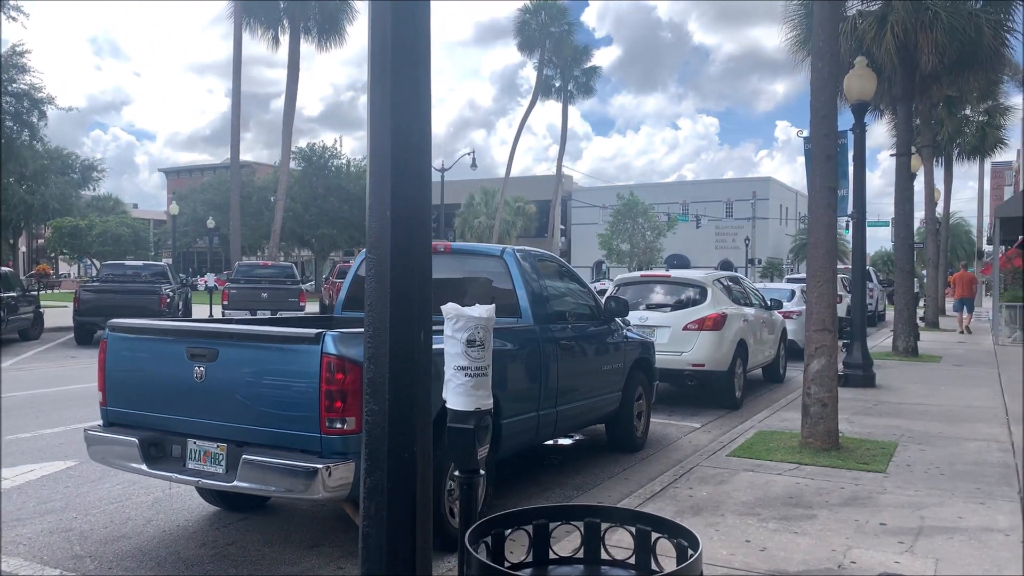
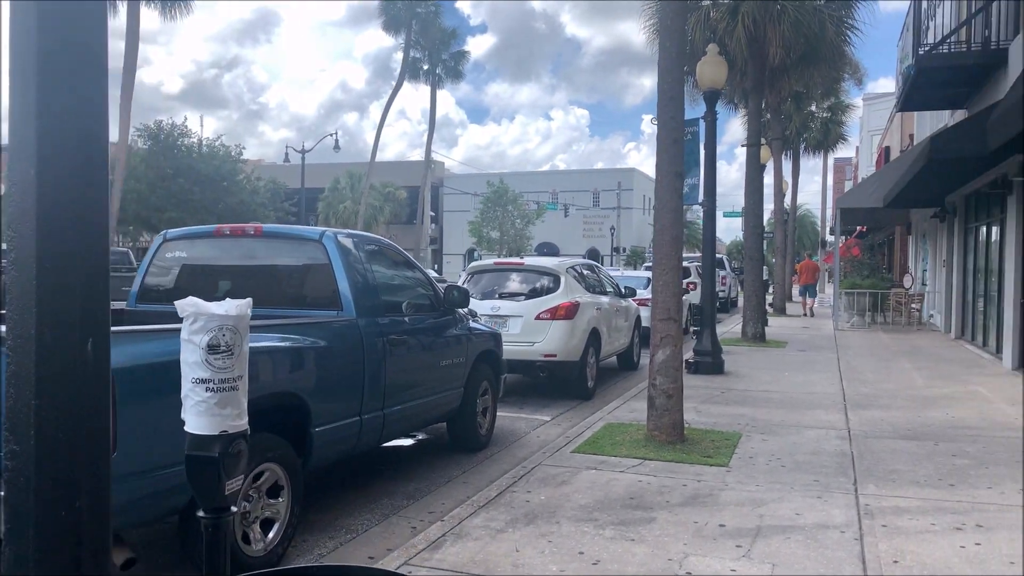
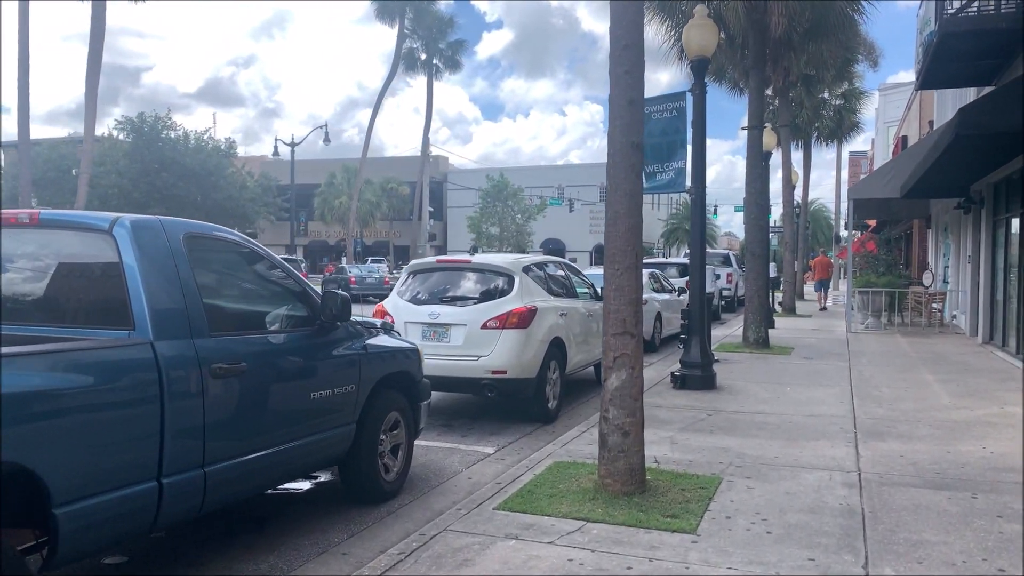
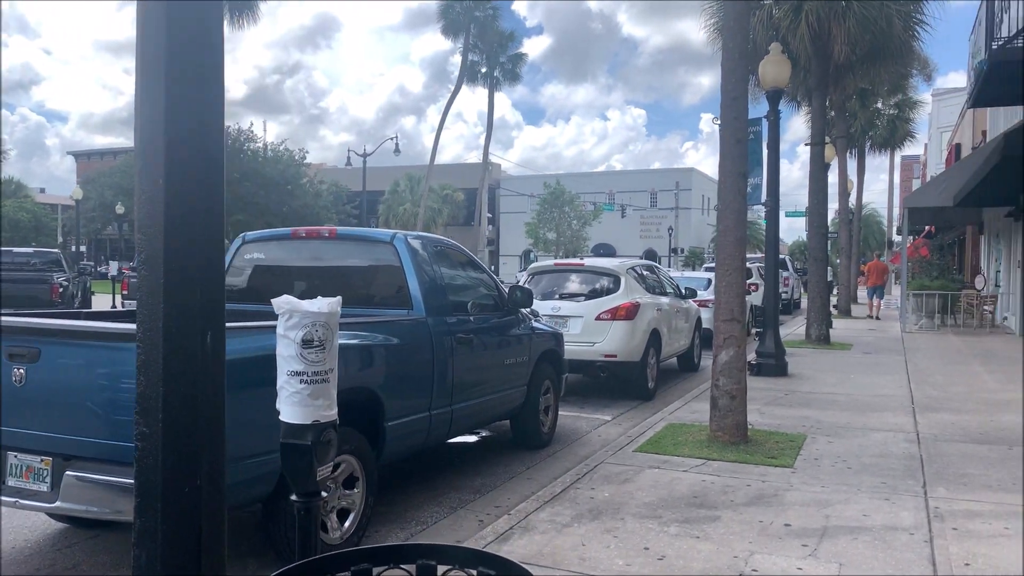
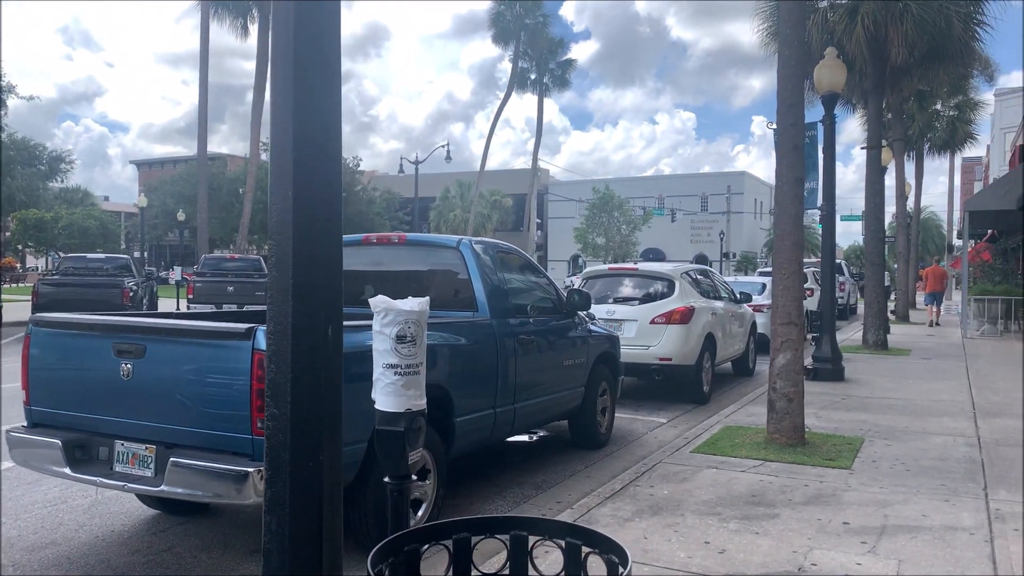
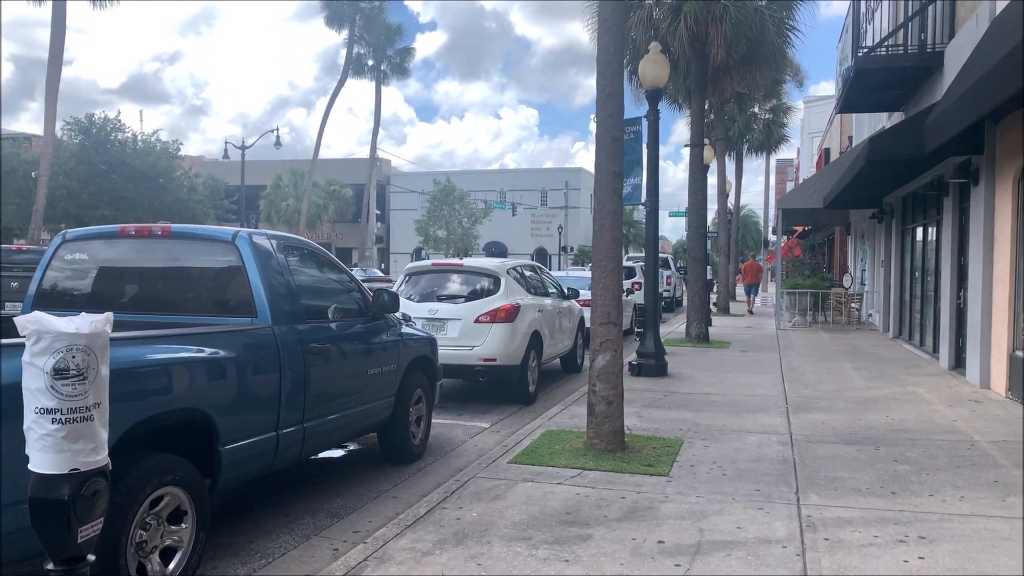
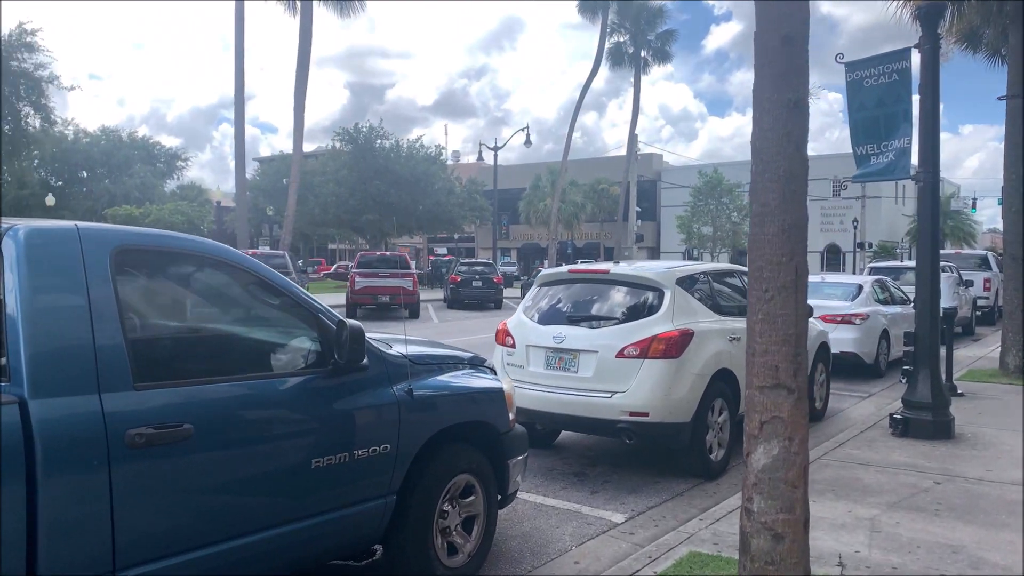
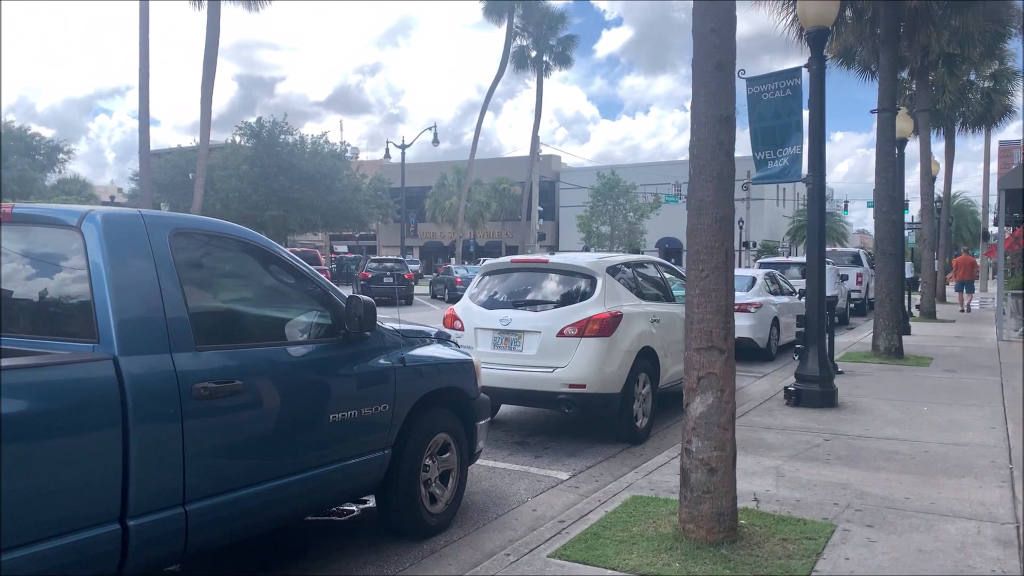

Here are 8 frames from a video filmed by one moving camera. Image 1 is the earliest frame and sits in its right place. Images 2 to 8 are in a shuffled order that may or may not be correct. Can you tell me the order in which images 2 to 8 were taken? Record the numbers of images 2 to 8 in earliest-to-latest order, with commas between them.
5, 4, 2, 6, 3, 8, 7
